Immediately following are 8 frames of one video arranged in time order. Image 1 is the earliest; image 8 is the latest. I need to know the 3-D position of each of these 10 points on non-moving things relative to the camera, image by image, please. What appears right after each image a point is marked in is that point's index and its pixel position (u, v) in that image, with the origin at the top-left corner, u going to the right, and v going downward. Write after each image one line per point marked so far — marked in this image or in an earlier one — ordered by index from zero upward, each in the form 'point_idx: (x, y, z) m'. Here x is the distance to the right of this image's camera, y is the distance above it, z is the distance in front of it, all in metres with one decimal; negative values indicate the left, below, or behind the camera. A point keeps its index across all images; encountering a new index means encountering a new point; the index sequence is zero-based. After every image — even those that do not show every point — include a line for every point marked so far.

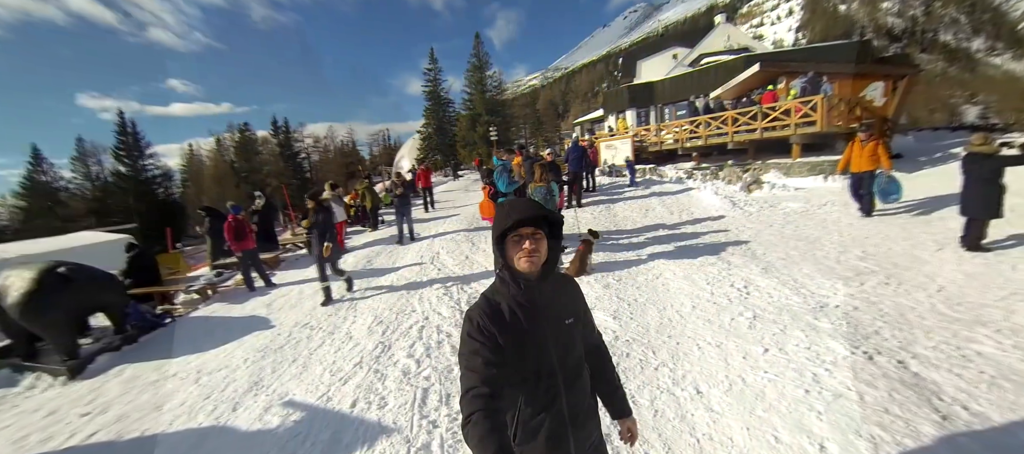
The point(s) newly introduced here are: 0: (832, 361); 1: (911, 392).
0: (+3.2, -1.3, +3.6) m
1: (+3.5, -1.4, +3.1) m
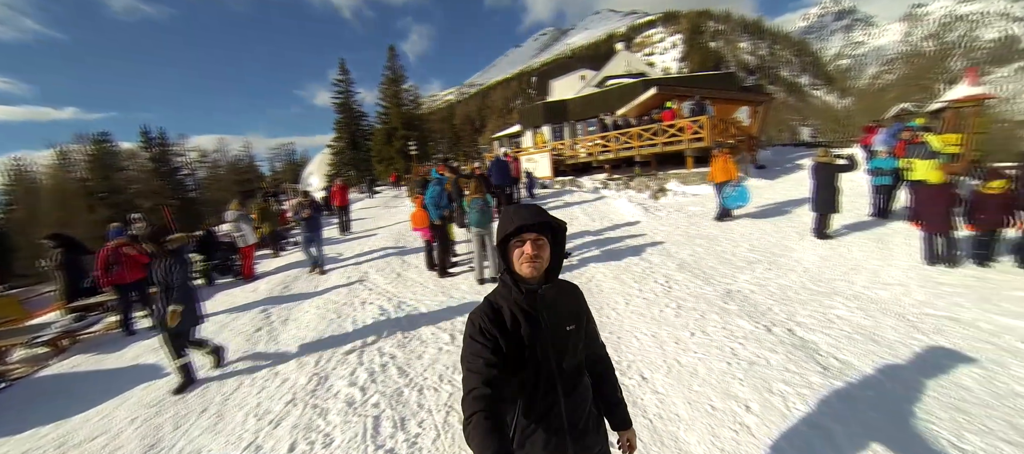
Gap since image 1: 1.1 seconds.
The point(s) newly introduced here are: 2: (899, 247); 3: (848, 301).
0: (+2.7, -1.3, +4.2) m
1: (+3.1, -1.4, +3.8) m
2: (+7.0, -0.4, +6.5) m
3: (+4.6, -1.0, +4.9) m
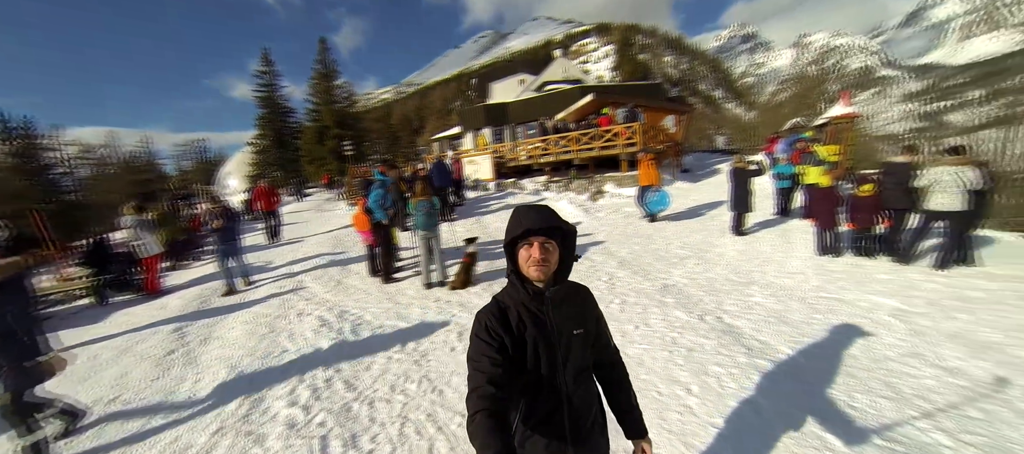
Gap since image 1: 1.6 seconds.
0: (+2.2, -1.3, +4.6) m
1: (+2.6, -1.3, +4.3) m
2: (+6.0, -0.3, +7.5) m
3: (+3.9, -1.0, +5.5) m
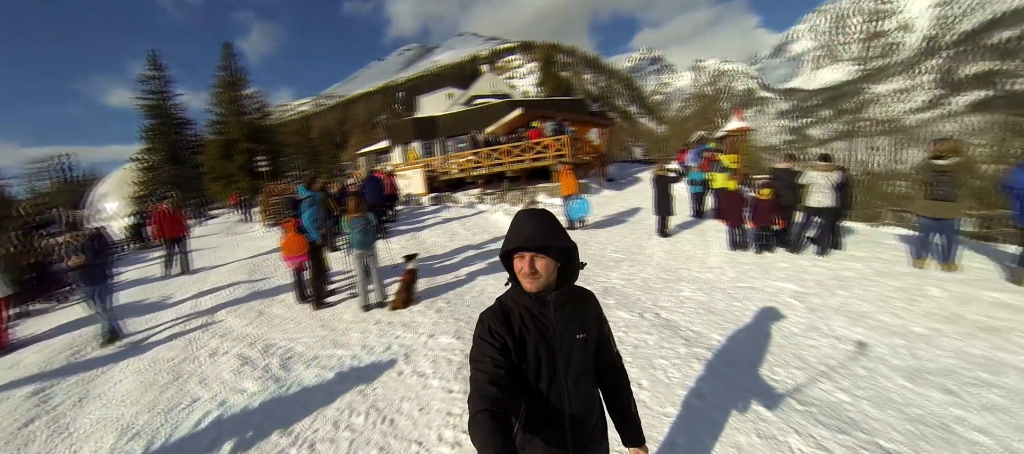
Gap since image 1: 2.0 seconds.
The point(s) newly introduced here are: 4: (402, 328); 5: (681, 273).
0: (+1.5, -1.3, +4.9) m
1: (+2.0, -1.3, +4.6) m
2: (+4.7, -0.3, +8.5) m
3: (+3.1, -1.0, +6.1) m
4: (-1.5, -1.4, +5.0) m
5: (+3.1, -0.9, +6.6) m
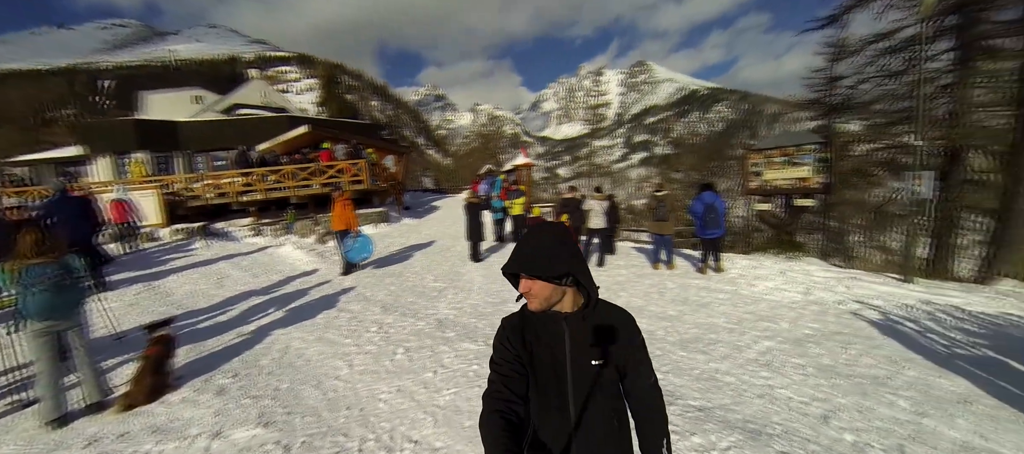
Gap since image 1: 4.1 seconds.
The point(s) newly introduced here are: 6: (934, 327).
0: (-0.5, -1.7, +4.7) m
1: (0.0, -1.6, +4.7) m
2: (+0.2, -0.9, +9.5) m
3: (+0.1, -1.4, +6.5) m
4: (-3.2, -1.8, +3.1) m
5: (-0.1, -1.4, +7.0) m
6: (+6.1, -1.4, +5.1) m
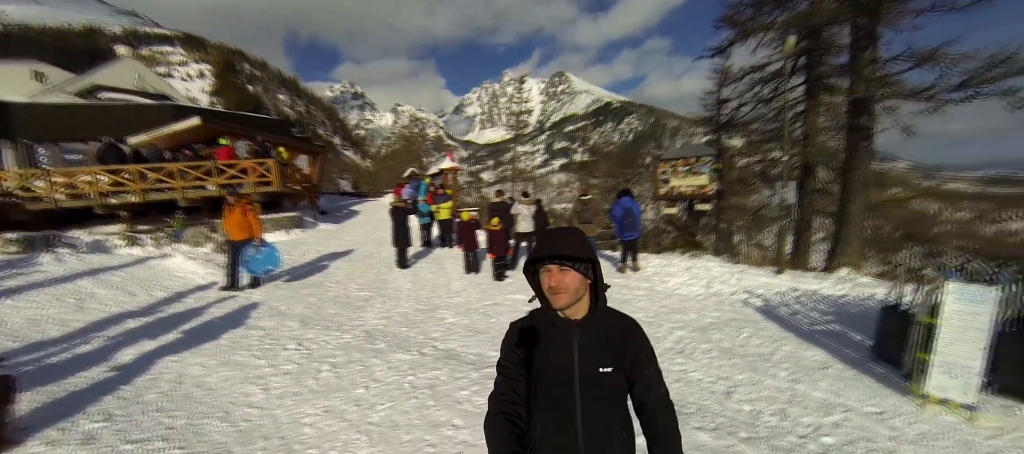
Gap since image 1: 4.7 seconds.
0: (-1.3, -1.7, +4.4) m
1: (-0.8, -1.7, +4.6) m
2: (-1.6, -1.0, +9.3) m
3: (-1.1, -1.5, +6.4) m
4: (-3.6, -1.9, +2.4) m
5: (-1.4, -1.4, +6.9) m
6: (+5.0, -1.4, +6.2) m
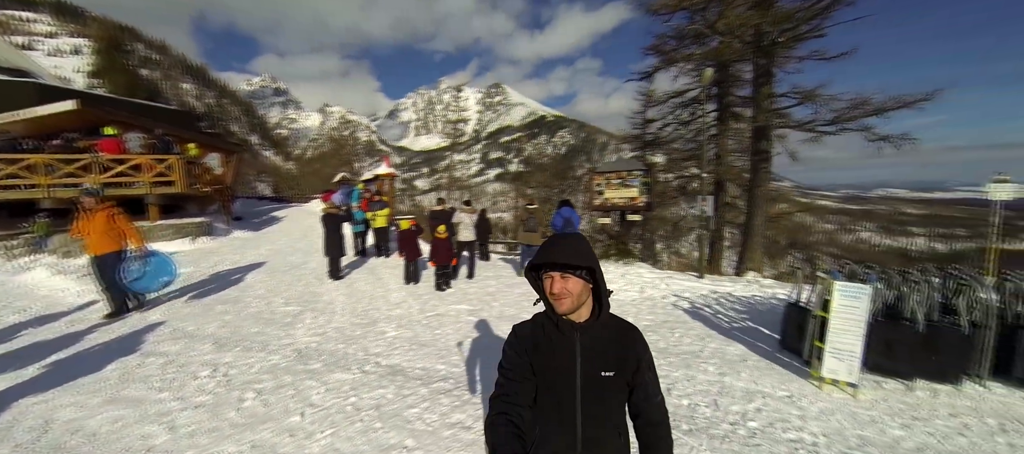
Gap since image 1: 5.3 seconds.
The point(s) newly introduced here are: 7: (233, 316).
0: (-1.9, -1.8, +4.1) m
1: (-1.4, -1.8, +4.3) m
2: (-3.0, -1.2, +8.8) m
3: (-2.0, -1.6, +6.0) m
4: (-3.7, -1.9, +1.6) m
5: (-2.4, -1.6, +6.4) m
6: (+4.1, -1.6, +6.9) m
7: (-4.7, -1.5, +6.1) m
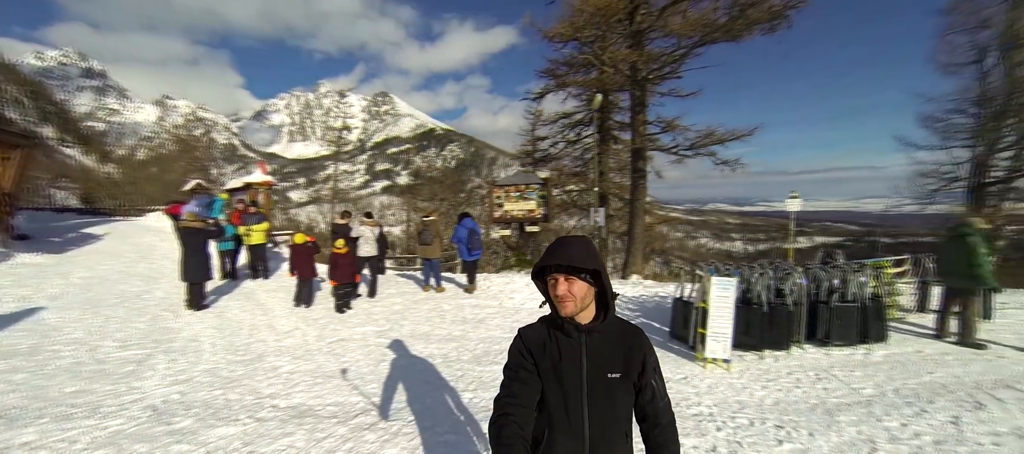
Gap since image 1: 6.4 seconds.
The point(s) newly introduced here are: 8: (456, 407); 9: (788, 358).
0: (-2.5, -1.9, +3.2) m
1: (-2.1, -1.9, +3.6) m
2: (-5.0, -1.6, +7.4) m
3: (-3.2, -1.8, +5.1) m
4: (-3.5, -2.0, +0.3) m
5: (-3.7, -1.8, +5.3) m
6: (+2.3, -1.8, +7.7) m
7: (-5.8, -1.8, +4.3) m
8: (-0.7, -1.9, +3.8) m
9: (+4.3, -2.1, +5.6) m
